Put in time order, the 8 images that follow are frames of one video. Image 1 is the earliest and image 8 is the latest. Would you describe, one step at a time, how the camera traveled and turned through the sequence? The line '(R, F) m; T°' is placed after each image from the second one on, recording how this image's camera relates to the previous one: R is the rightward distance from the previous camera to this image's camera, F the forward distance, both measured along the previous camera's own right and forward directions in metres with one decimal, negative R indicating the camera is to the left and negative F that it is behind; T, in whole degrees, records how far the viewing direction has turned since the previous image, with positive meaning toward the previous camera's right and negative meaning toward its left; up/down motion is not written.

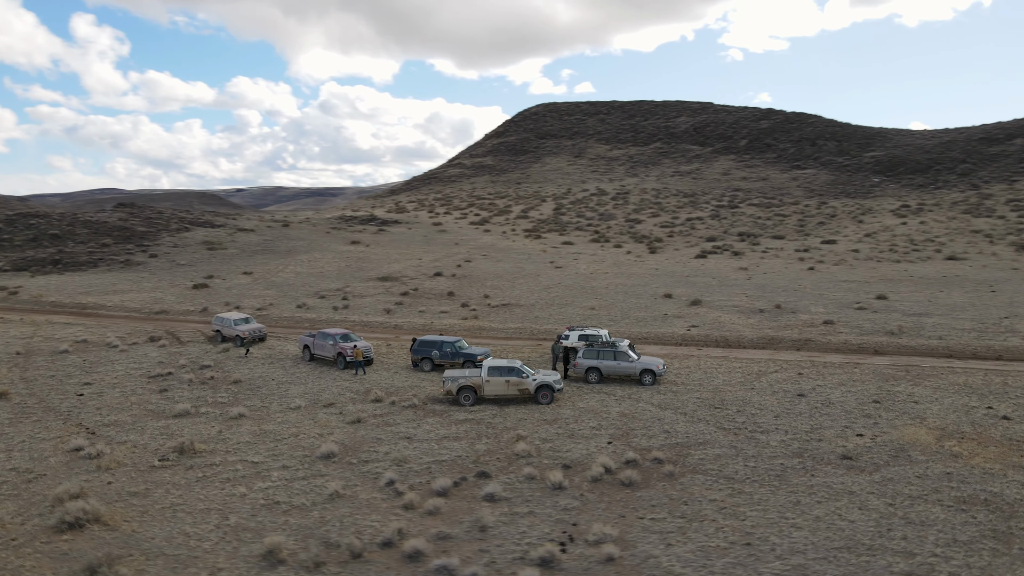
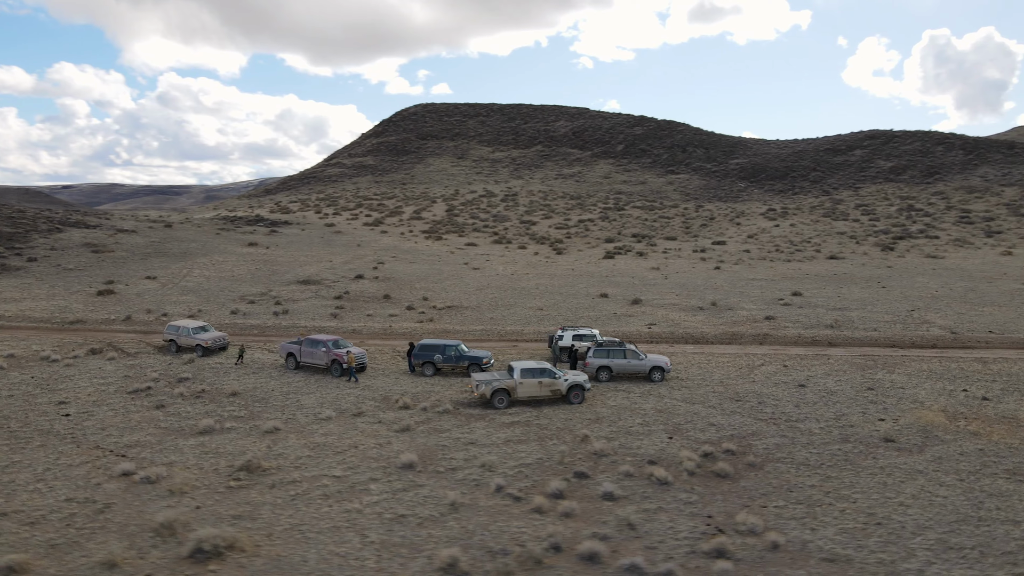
(-4.9, +0.4) m; +10°
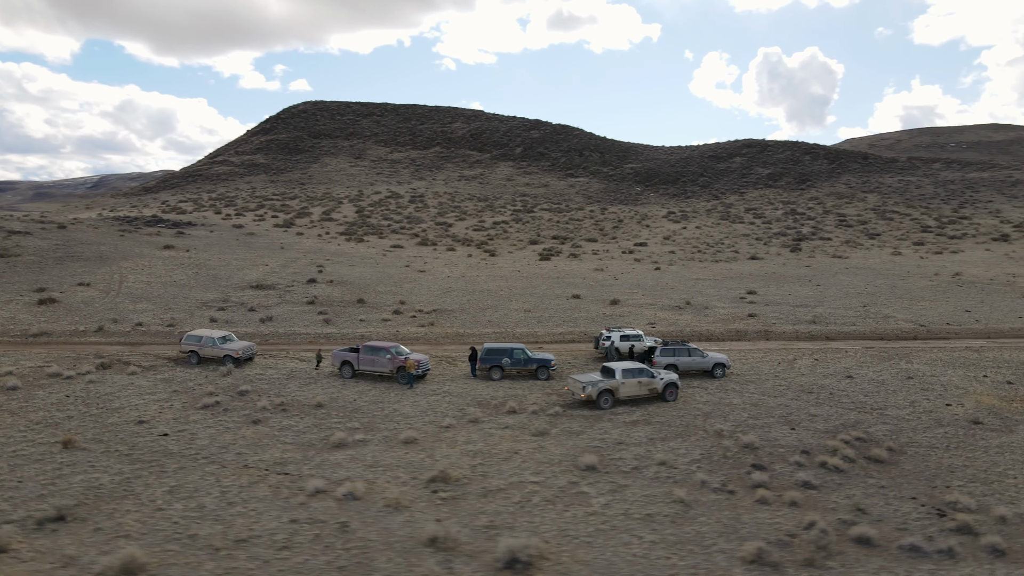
(-6.8, +0.3) m; +10°
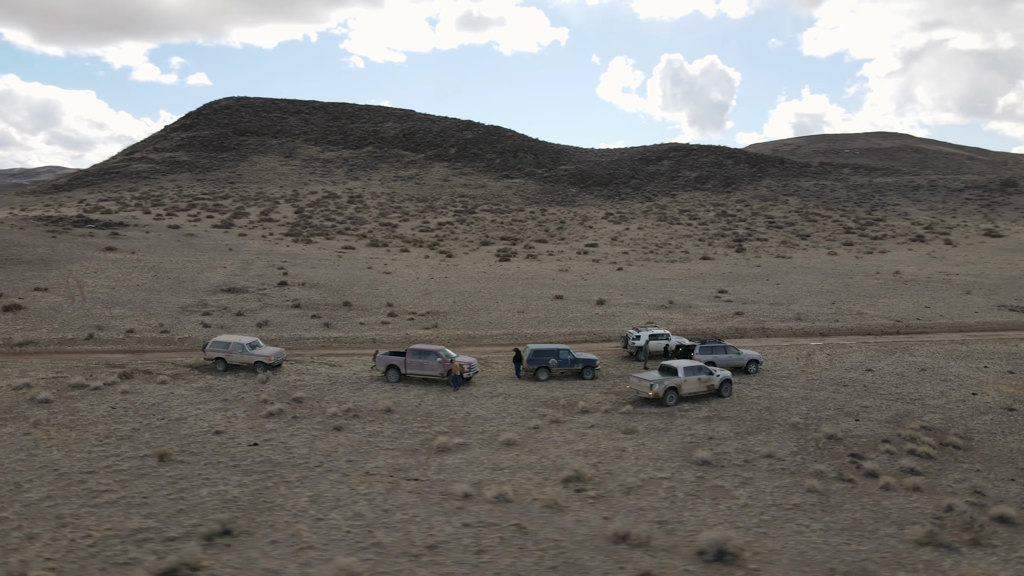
(-4.6, 0.0) m; +6°
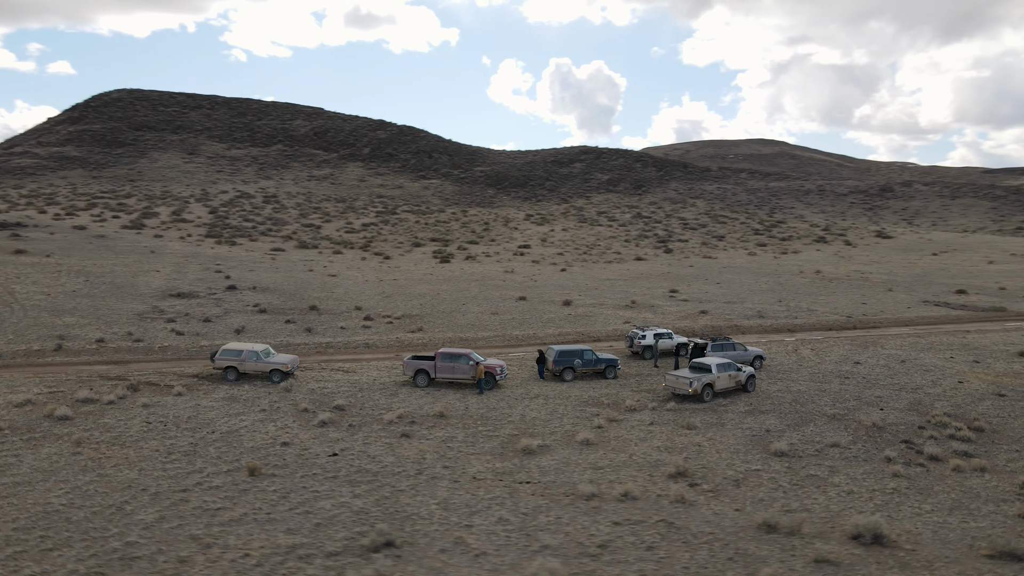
(-4.5, +0.1) m; +8°
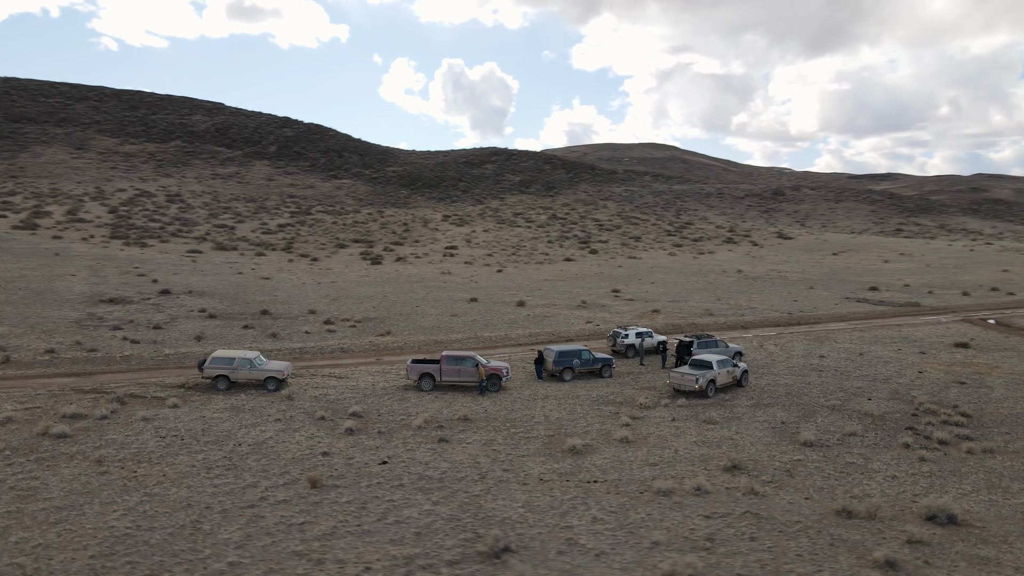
(-3.6, +0.2) m; +8°
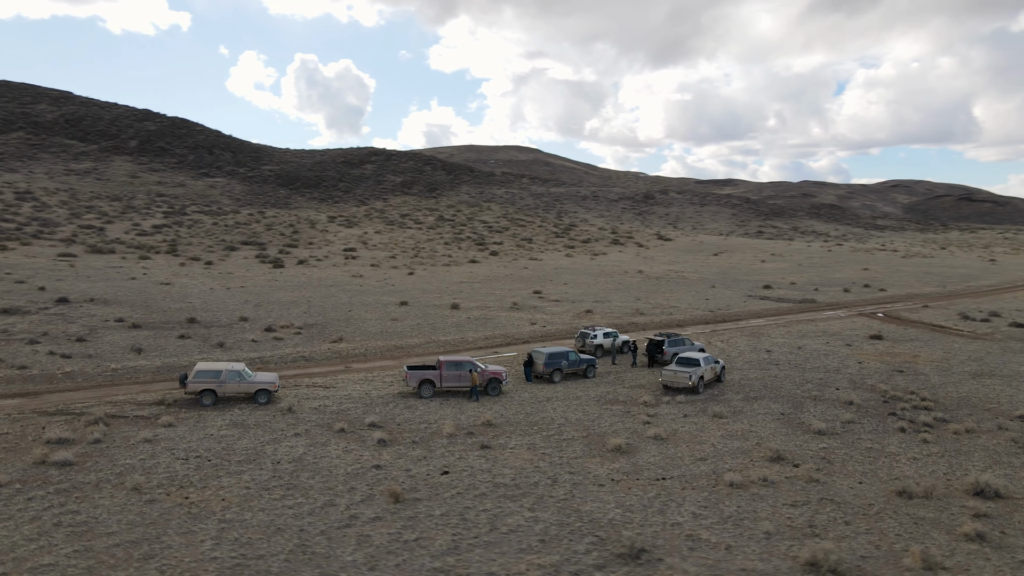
(-4.5, +0.4) m; +10°
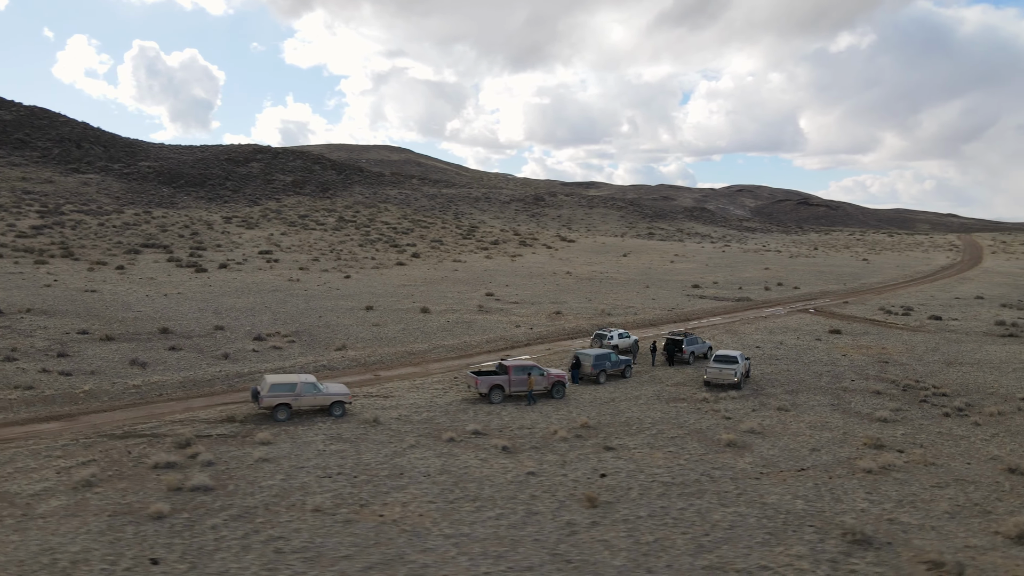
(-6.6, +0.3) m; +10°
